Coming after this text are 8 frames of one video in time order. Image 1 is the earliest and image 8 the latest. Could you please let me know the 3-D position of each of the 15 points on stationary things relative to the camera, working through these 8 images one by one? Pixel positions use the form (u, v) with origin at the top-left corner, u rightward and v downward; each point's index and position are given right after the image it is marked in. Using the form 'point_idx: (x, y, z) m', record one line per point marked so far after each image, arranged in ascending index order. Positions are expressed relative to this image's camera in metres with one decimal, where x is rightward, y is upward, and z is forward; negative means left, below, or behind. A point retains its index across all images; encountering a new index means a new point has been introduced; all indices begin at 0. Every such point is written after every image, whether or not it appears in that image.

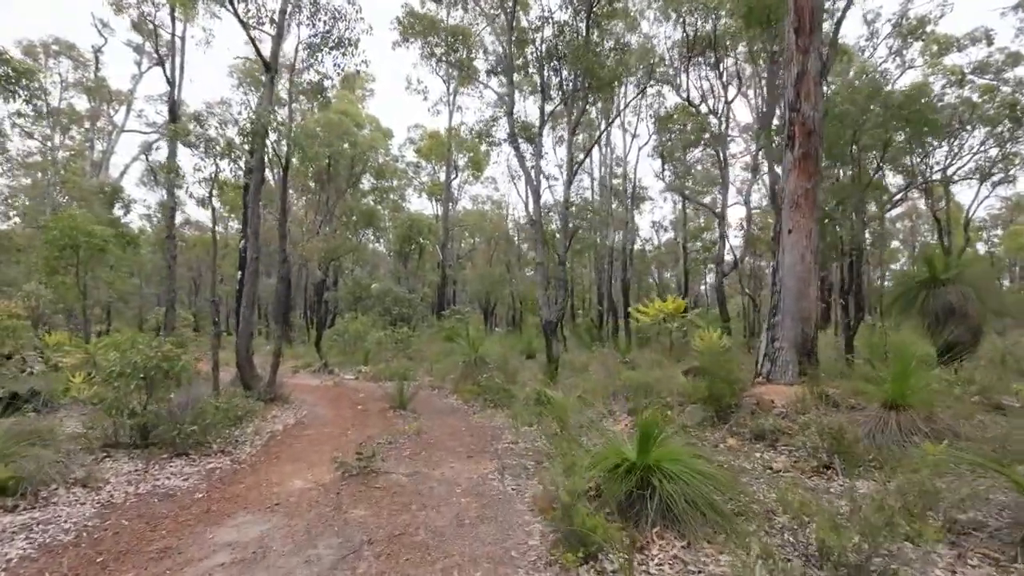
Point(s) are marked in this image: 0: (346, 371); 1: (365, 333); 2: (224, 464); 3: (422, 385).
0: (-4.8, -2.4, +15.8) m
1: (-4.7, -1.4, +18.0) m
2: (-3.2, -2.0, +6.2) m
3: (-2.0, -2.2, +12.6) m
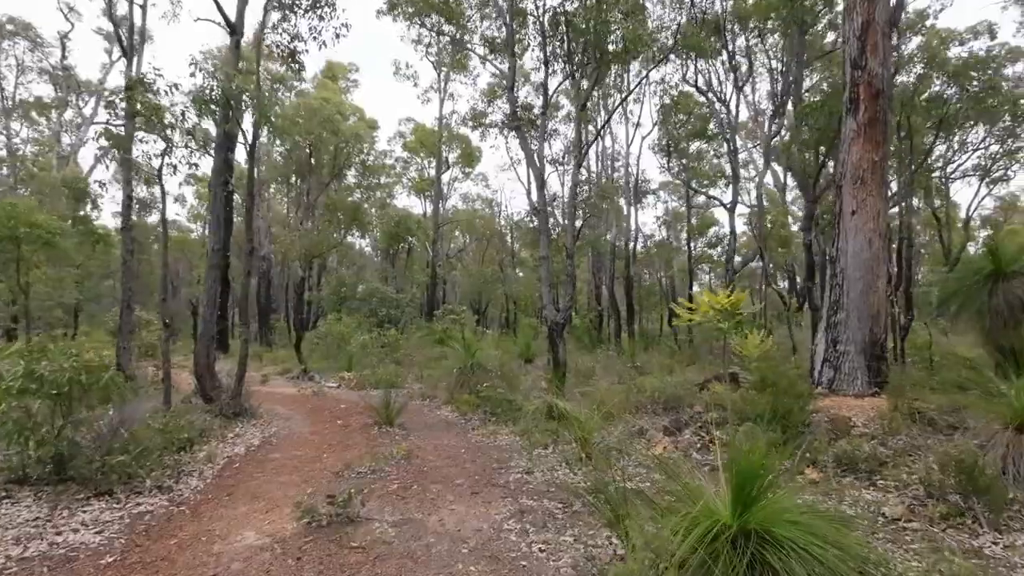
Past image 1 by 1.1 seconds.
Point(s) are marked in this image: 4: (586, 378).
0: (-4.8, -2.3, +14.4) m
1: (-4.8, -1.4, +16.6) m
2: (-3.1, -1.9, +4.8) m
3: (-2.0, -2.1, +11.3) m
4: (+1.6, -1.9, +11.6) m
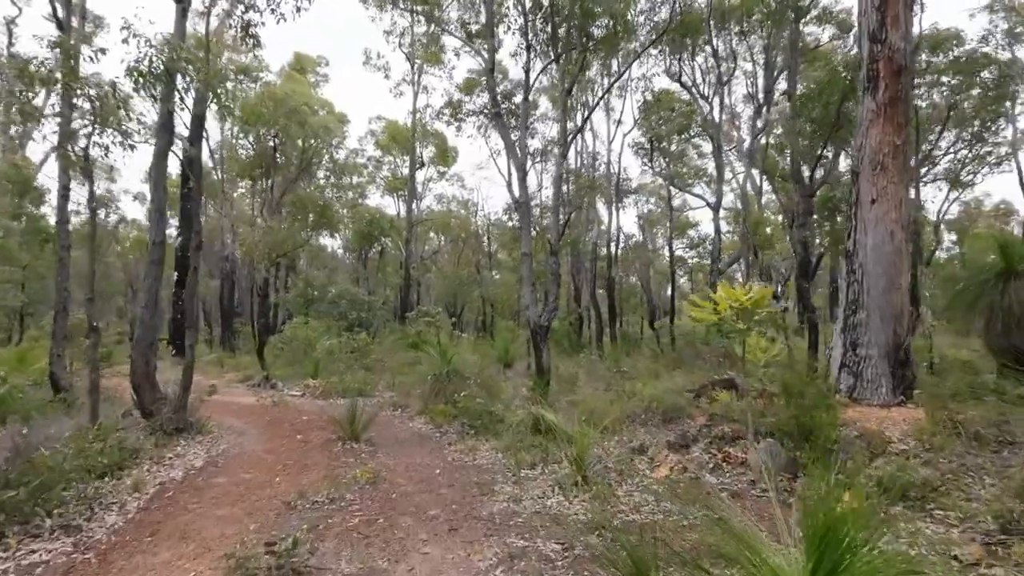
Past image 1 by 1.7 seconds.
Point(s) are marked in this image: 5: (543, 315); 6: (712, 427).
0: (-5.3, -2.4, +13.3) m
1: (-5.4, -1.4, +15.5) m
2: (-3.2, -1.9, +3.9) m
3: (-2.4, -2.1, +10.4) m
4: (+1.2, -1.9, +10.9) m
5: (+0.6, -0.5, +9.5) m
6: (+2.0, -1.4, +5.5) m
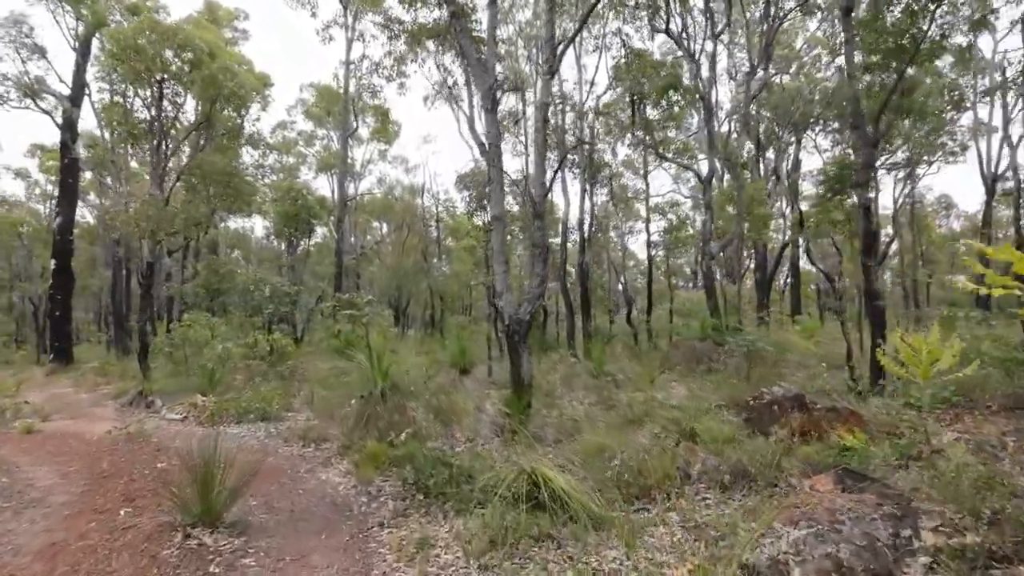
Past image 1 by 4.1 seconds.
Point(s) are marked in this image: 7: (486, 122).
0: (-6.1, -2.1, +9.9) m
1: (-6.4, -1.1, +12.1) m
2: (-3.0, -1.7, +0.7) m
3: (-2.9, -1.9, +7.2) m
4: (+0.6, -1.6, +8.0) m
5: (+0.2, -0.2, +6.6) m
6: (+1.9, -1.1, +2.8) m
7: (-0.3, +2.1, +6.9) m
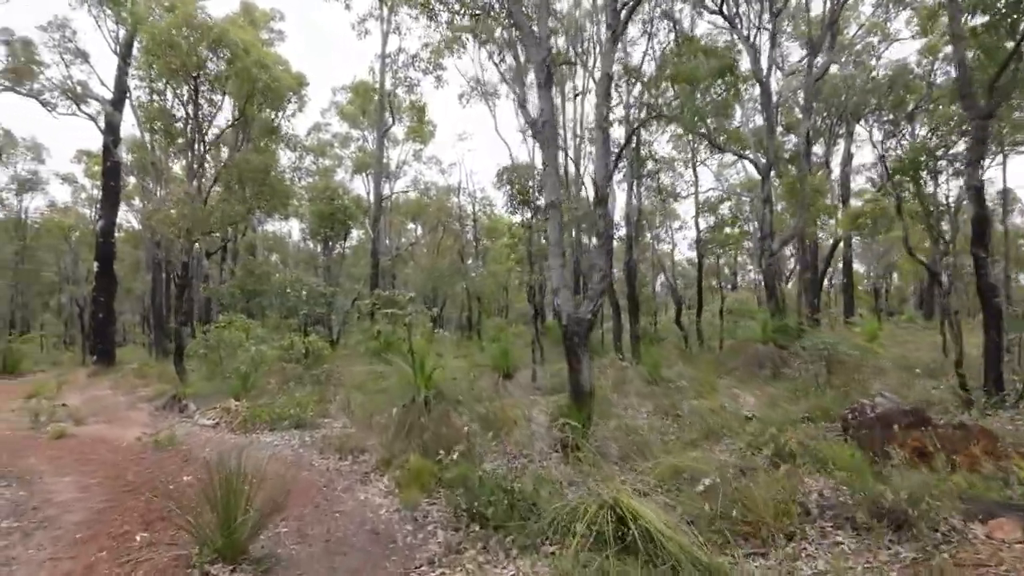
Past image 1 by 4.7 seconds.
0: (-5.3, -2.1, +9.5) m
1: (-5.5, -1.1, +11.7) m
2: (-2.7, -1.6, +0.1) m
3: (-2.3, -1.8, +6.7) m
4: (+1.3, -1.6, +7.3) m
5: (+0.8, -0.2, +5.9) m
6: (+2.3, -1.1, +2.0) m
7: (+0.3, +2.1, +6.2) m
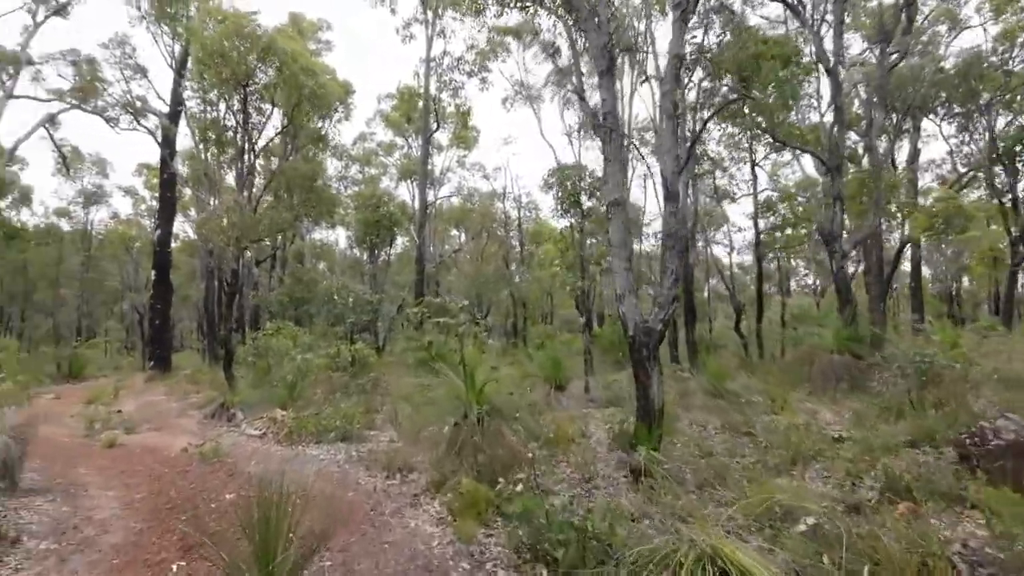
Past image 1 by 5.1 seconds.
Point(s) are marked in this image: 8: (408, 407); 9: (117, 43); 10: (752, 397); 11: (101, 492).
0: (-4.4, -2.2, +9.3) m
1: (-4.4, -1.3, +11.6) m
2: (-2.6, -1.6, -0.2) m
3: (-1.6, -1.9, +6.3) m
4: (+2.0, -1.7, +6.6) m
5: (+1.3, -0.2, +5.3) m
6: (+2.6, -1.1, +1.3) m
7: (+0.9, +2.0, +5.7) m
8: (-1.5, -1.8, +8.3) m
9: (-12.7, +7.9, +17.9) m
10: (+3.9, -1.8, +9.0) m
11: (-4.2, -2.1, +5.7) m
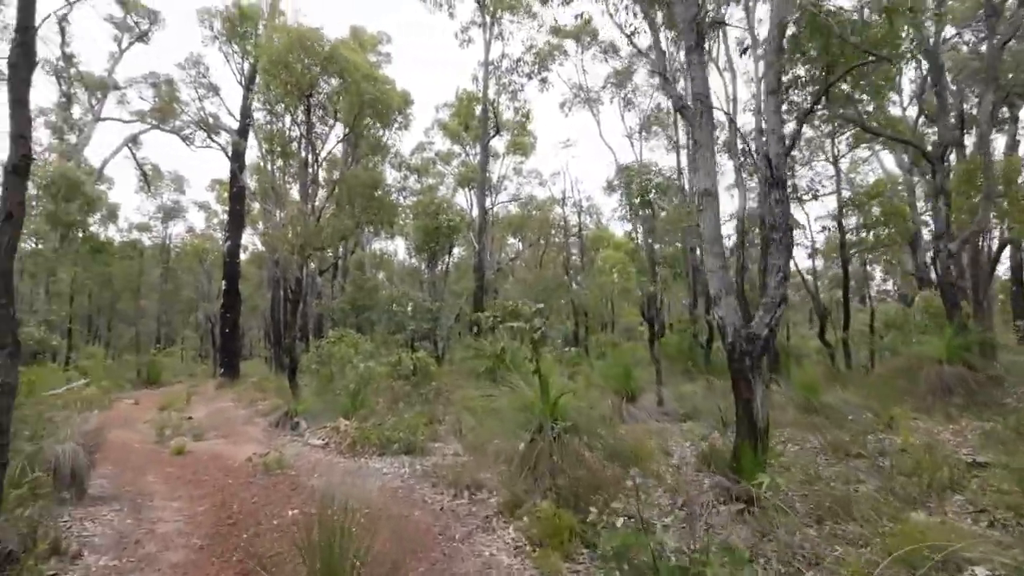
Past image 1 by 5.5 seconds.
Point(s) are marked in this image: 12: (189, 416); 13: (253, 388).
0: (-3.3, -2.3, +9.2) m
1: (-3.1, -1.4, +11.4) m
2: (-2.4, -1.6, -0.4) m
3: (-0.8, -2.0, +5.9) m
4: (+2.8, -1.7, +5.9) m
5: (+2.0, -0.2, +4.7) m
6: (+2.9, -1.0, +0.5) m
7: (+1.6, +2.0, +5.1) m
8: (-0.5, -1.8, +7.8) m
9: (-10.8, +7.6, +18.6) m
10: (+4.9, -1.8, +8.1) m
11: (-3.5, -2.1, +5.6) m
12: (-7.1, -2.8, +12.3) m
13: (-7.7, -3.0, +16.4) m
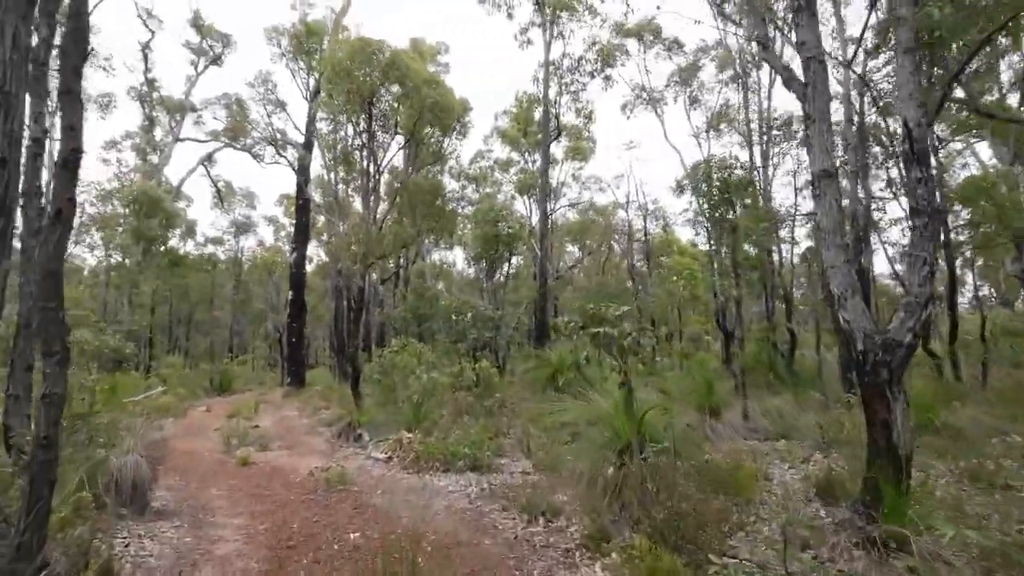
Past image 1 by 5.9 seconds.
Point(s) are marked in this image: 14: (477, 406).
0: (-2.2, -2.4, +8.9) m
1: (-1.8, -1.6, +11.1) m
2: (-2.3, -1.5, -0.7) m
3: (0.0, -2.0, +5.4) m
4: (+3.6, -1.7, +5.0) m
5: (+2.6, -0.2, +3.9) m
6: (+3.1, -0.9, -0.3) m
7: (+2.2, +2.0, +4.4) m
8: (+0.4, -1.9, +7.3) m
9: (-8.7, +7.2, +19.2) m
10: (+5.9, -1.8, +6.9) m
11: (-2.7, -2.2, +5.3) m
12: (-5.7, -3.0, +12.3) m
13: (-5.8, -3.2, +16.5) m
14: (-0.6, -2.0, +9.5) m
